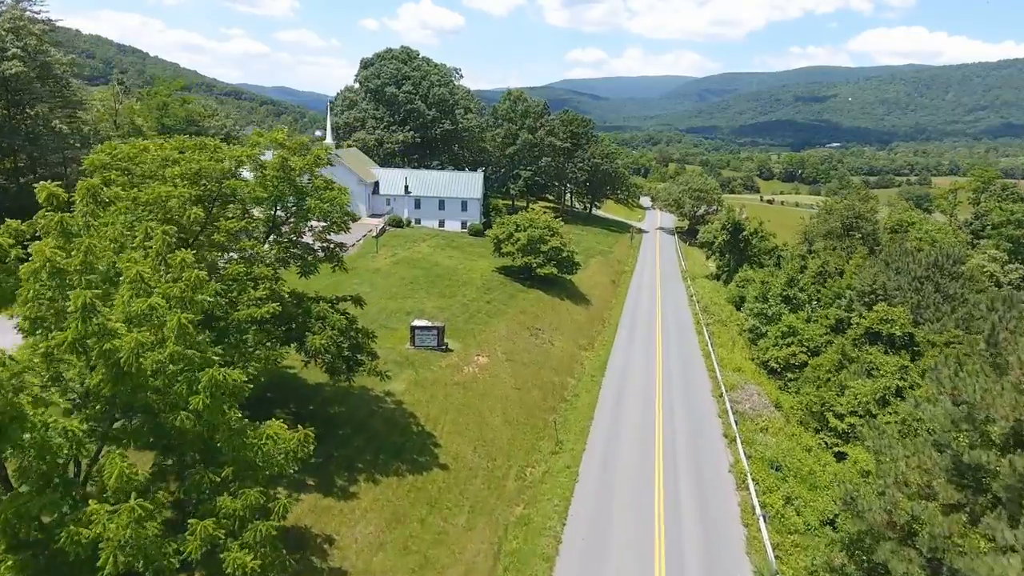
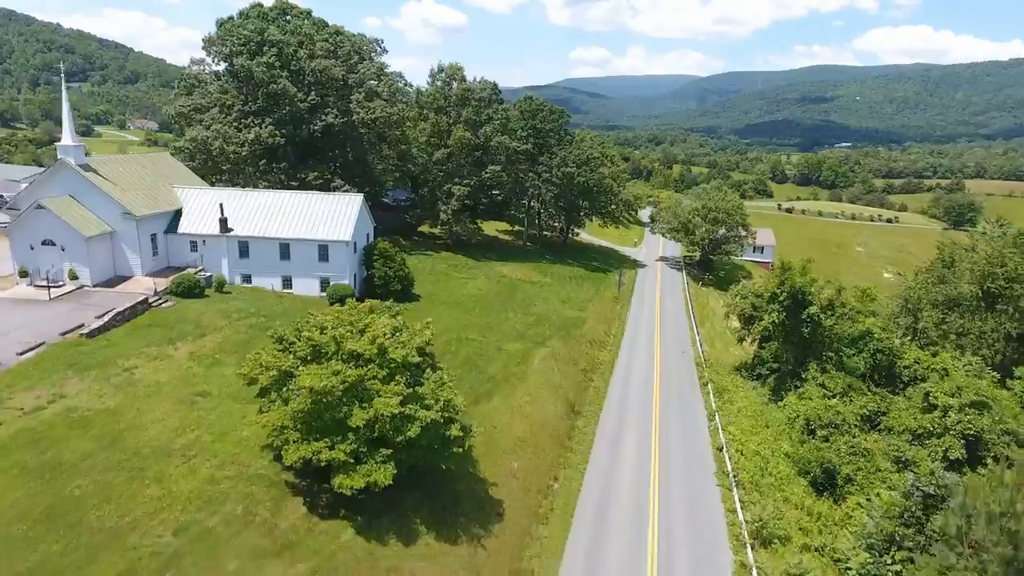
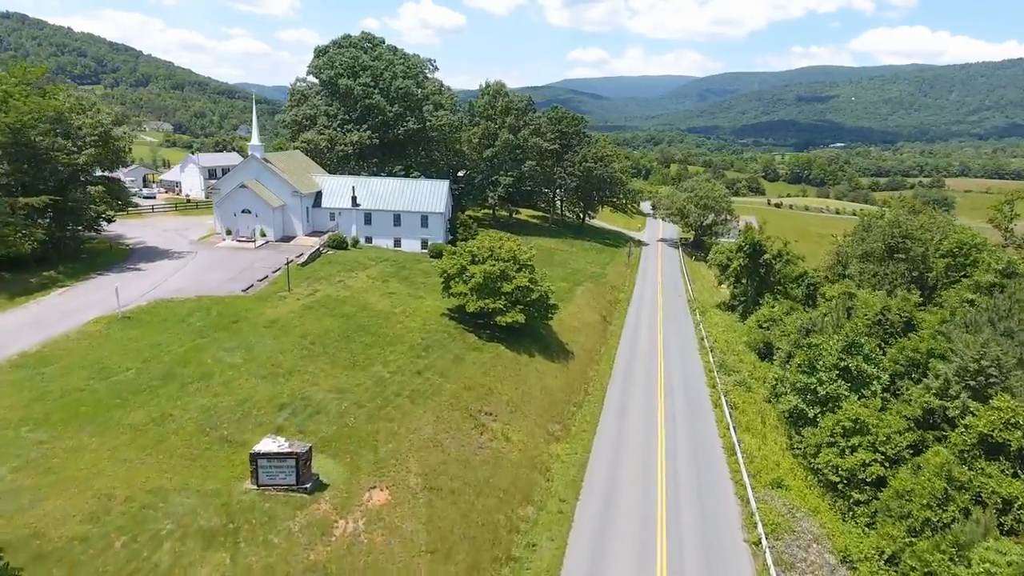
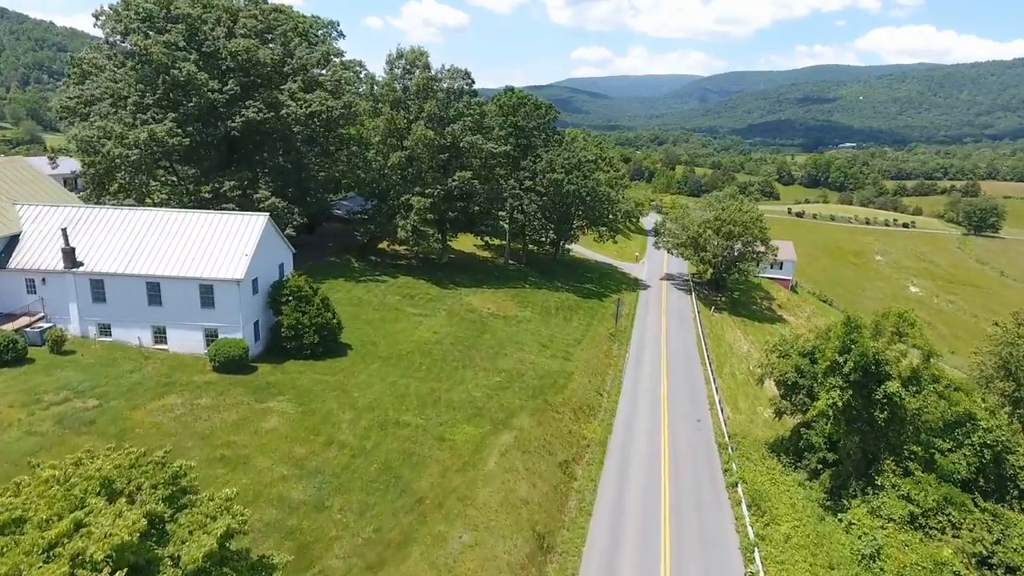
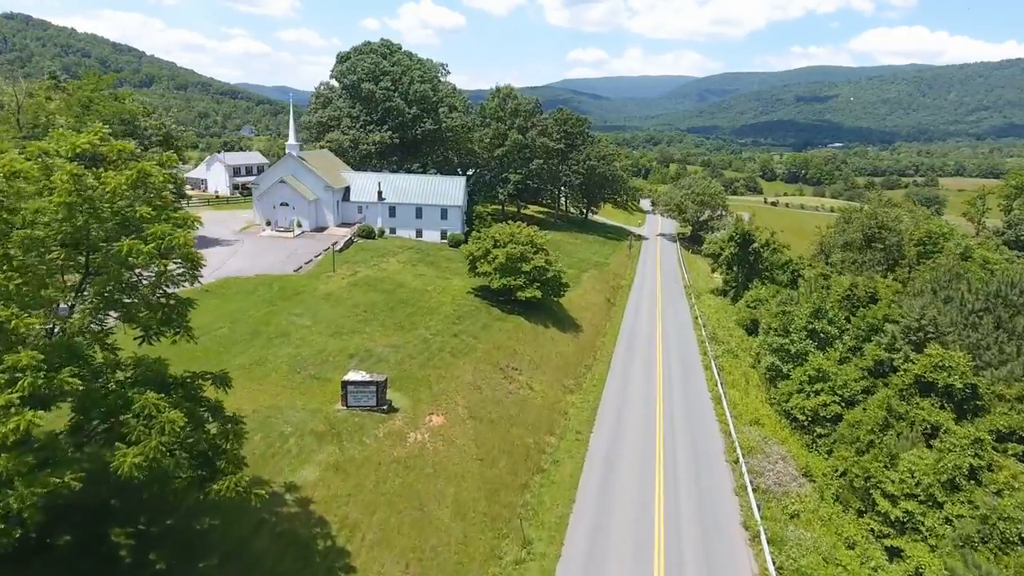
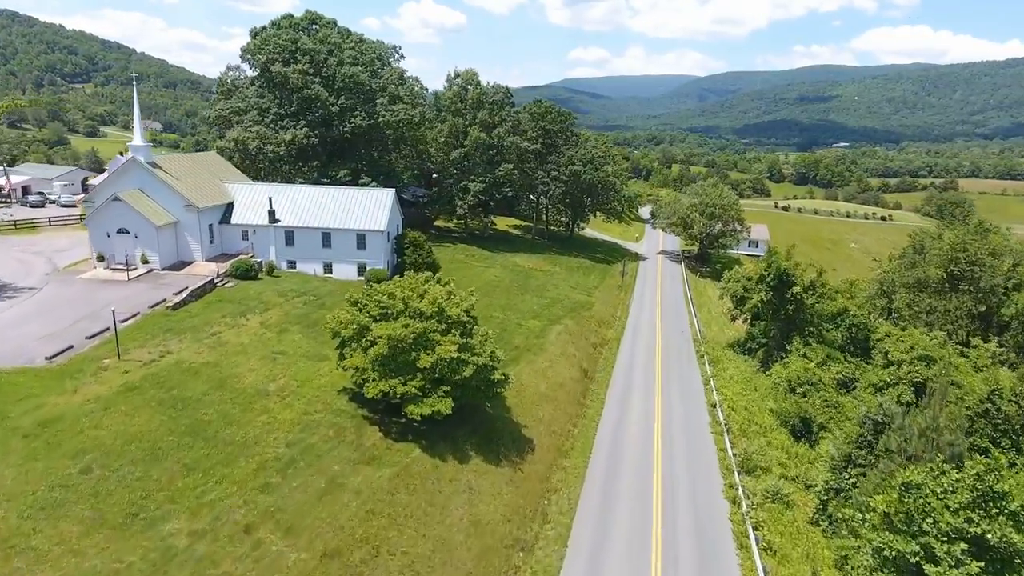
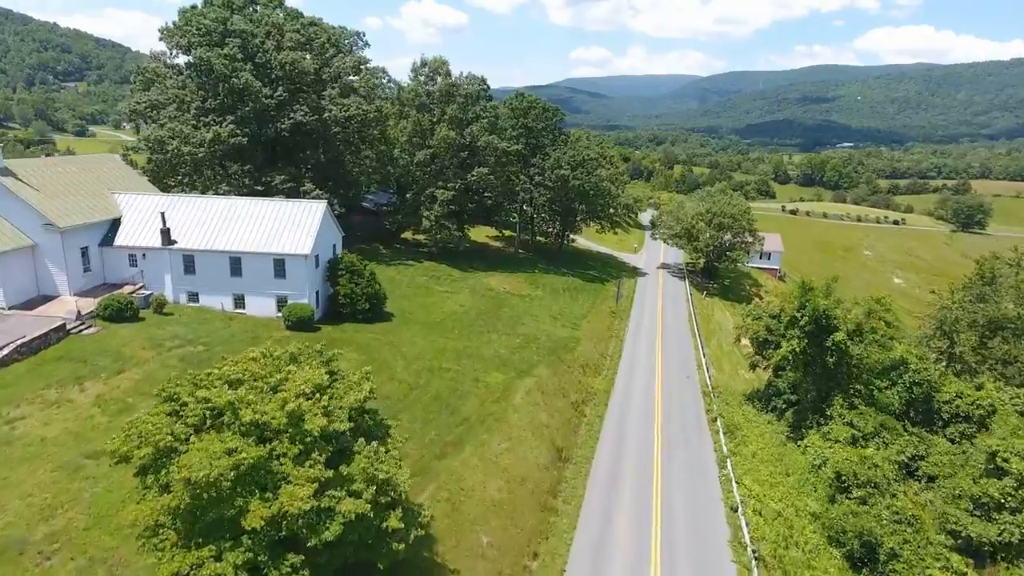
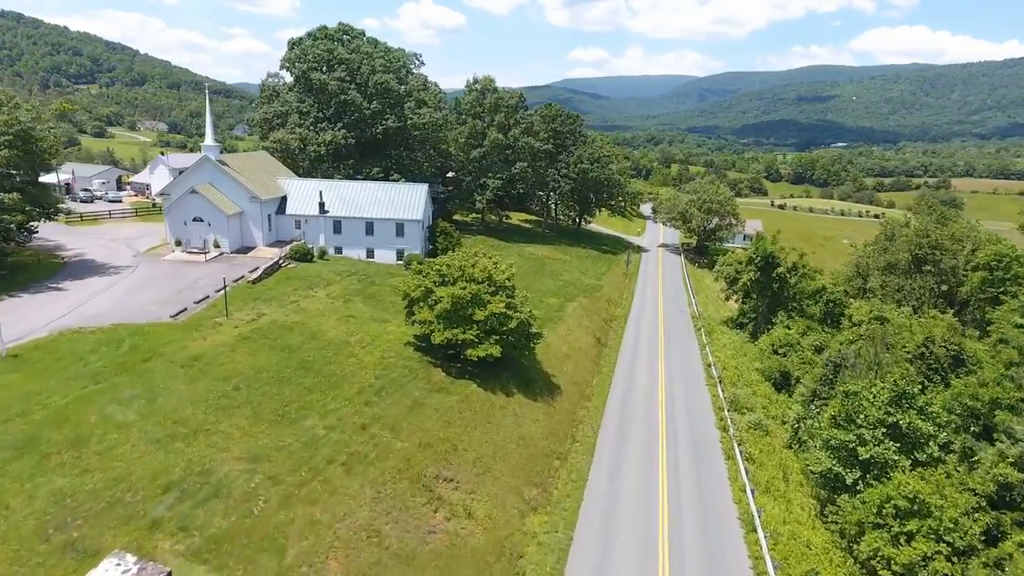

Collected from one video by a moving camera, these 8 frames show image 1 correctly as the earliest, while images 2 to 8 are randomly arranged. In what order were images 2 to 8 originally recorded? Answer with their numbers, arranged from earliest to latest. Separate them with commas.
5, 3, 8, 6, 2, 7, 4
